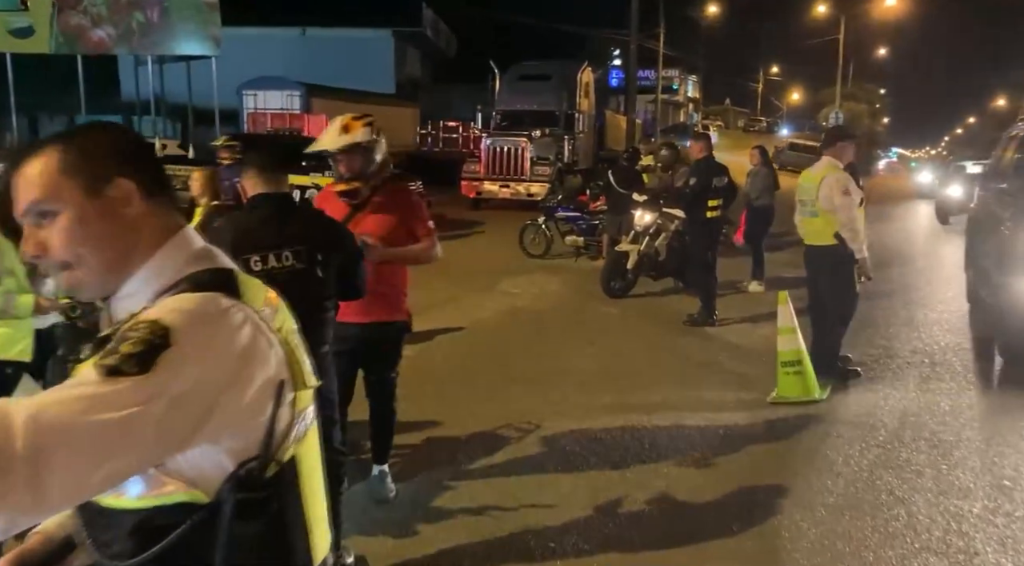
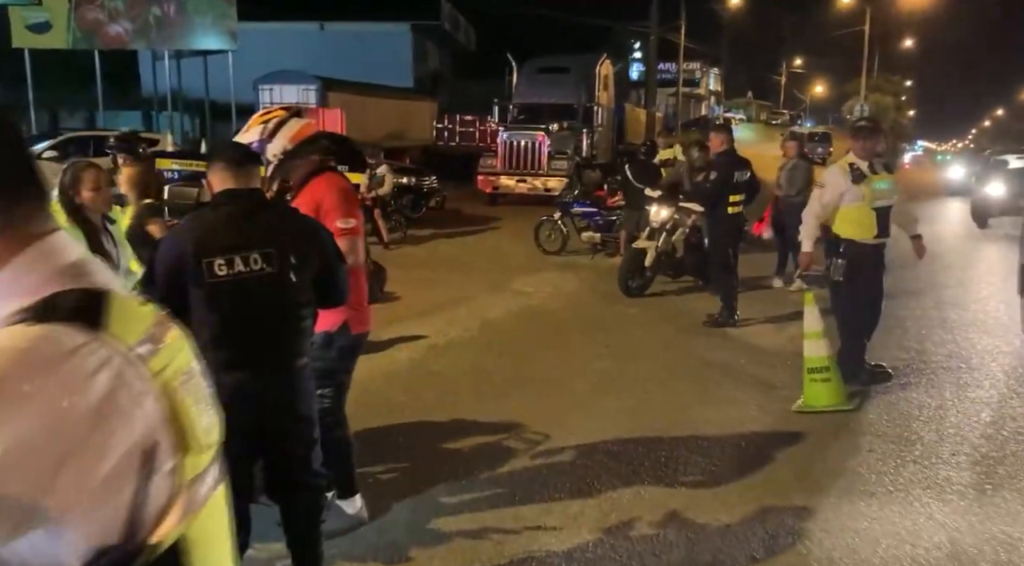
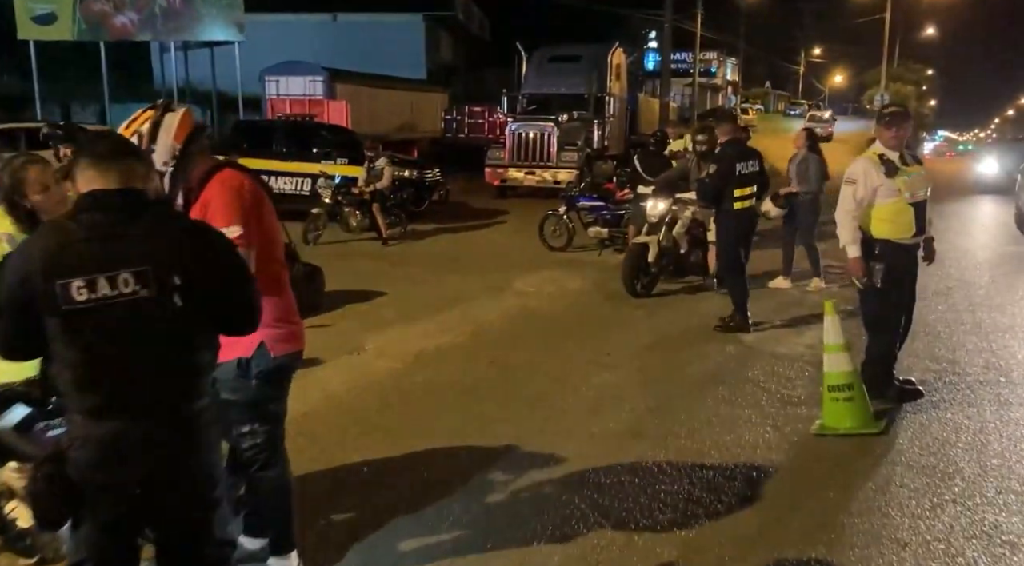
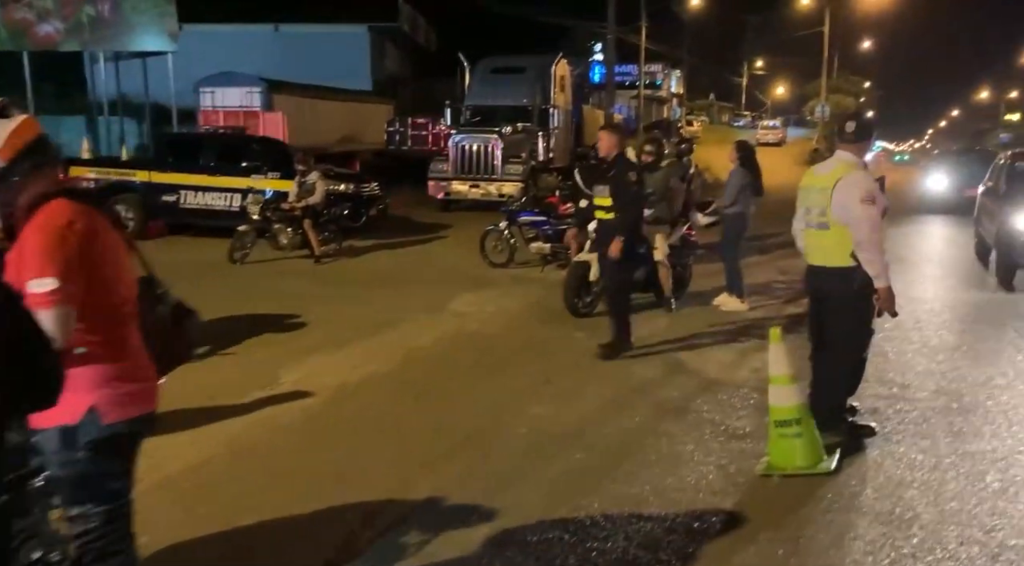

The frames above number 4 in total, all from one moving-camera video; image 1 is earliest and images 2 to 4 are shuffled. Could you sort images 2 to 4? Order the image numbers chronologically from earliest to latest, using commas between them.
2, 3, 4
